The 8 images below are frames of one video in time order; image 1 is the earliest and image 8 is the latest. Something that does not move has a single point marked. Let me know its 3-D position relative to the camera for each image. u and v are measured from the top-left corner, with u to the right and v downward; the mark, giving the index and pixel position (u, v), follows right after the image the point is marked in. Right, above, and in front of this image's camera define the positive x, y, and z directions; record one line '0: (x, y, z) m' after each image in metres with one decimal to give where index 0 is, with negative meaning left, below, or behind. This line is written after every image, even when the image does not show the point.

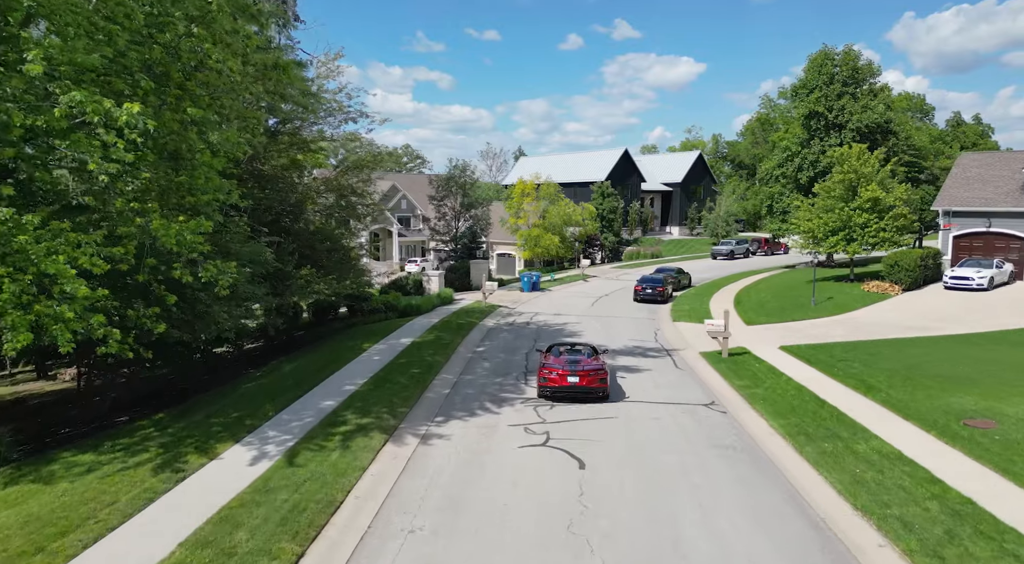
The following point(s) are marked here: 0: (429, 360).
0: (-2.3, -2.2, +18.2) m
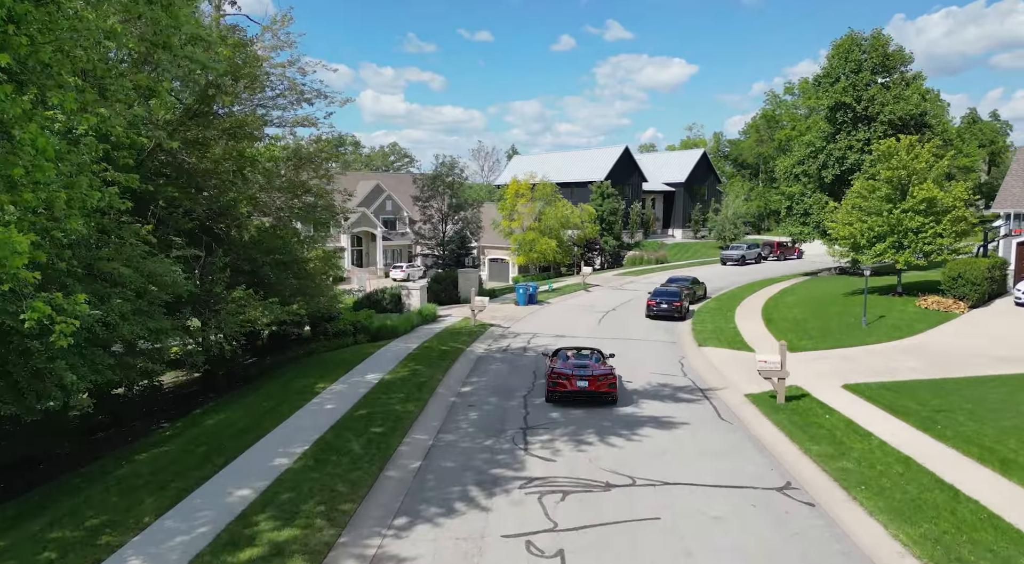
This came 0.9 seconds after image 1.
0: (-2.4, -2.7, +14.0) m
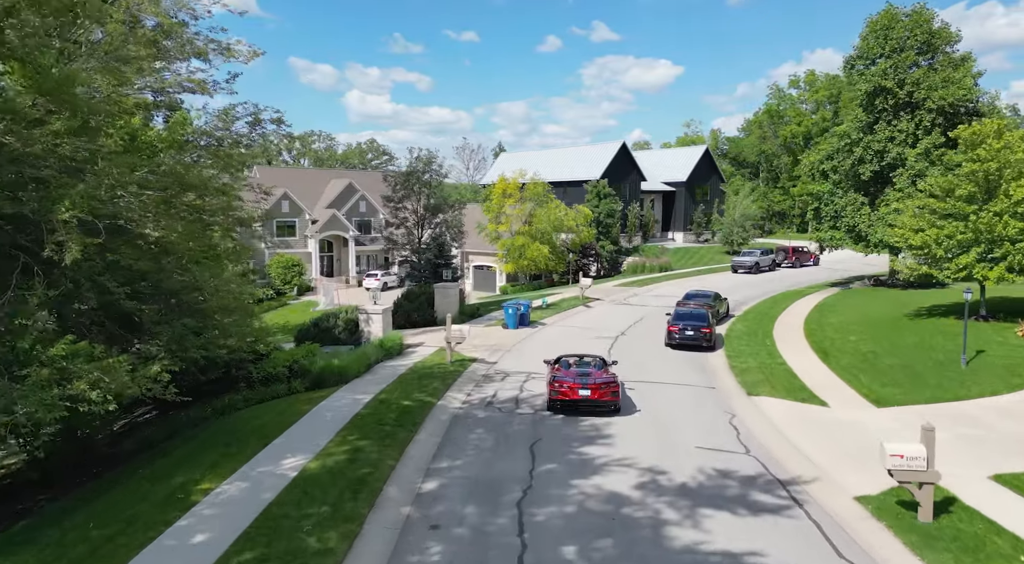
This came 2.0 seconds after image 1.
0: (-2.6, -3.4, +8.5) m
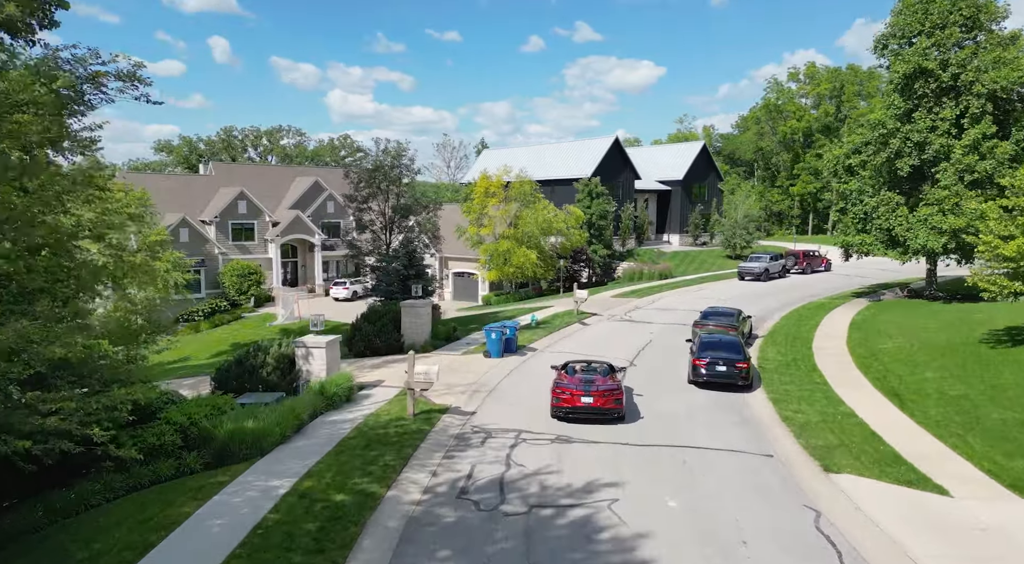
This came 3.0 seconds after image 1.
0: (-2.7, -3.9, +3.7) m
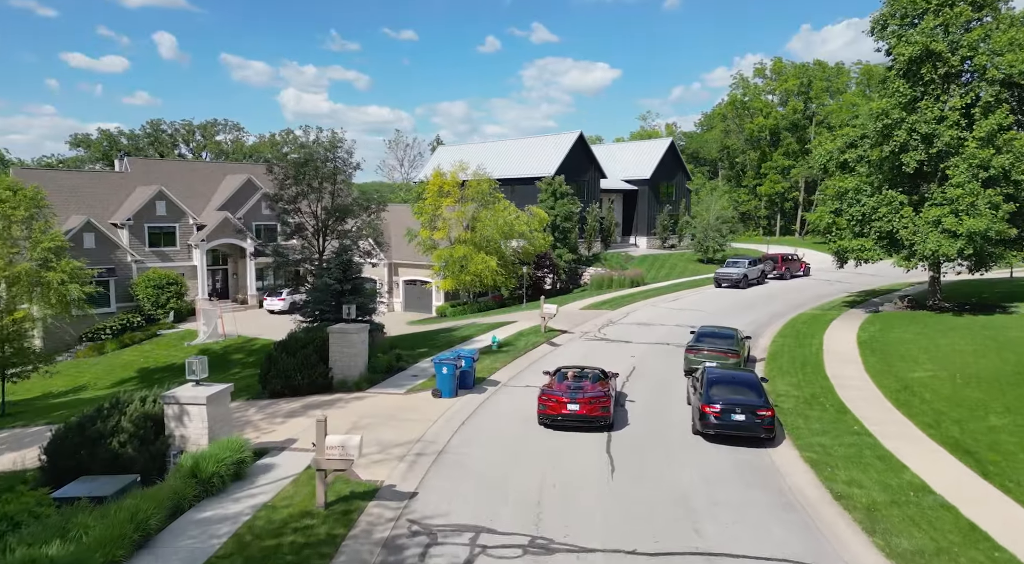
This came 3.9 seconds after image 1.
0: (-2.7, -4.4, -0.6) m
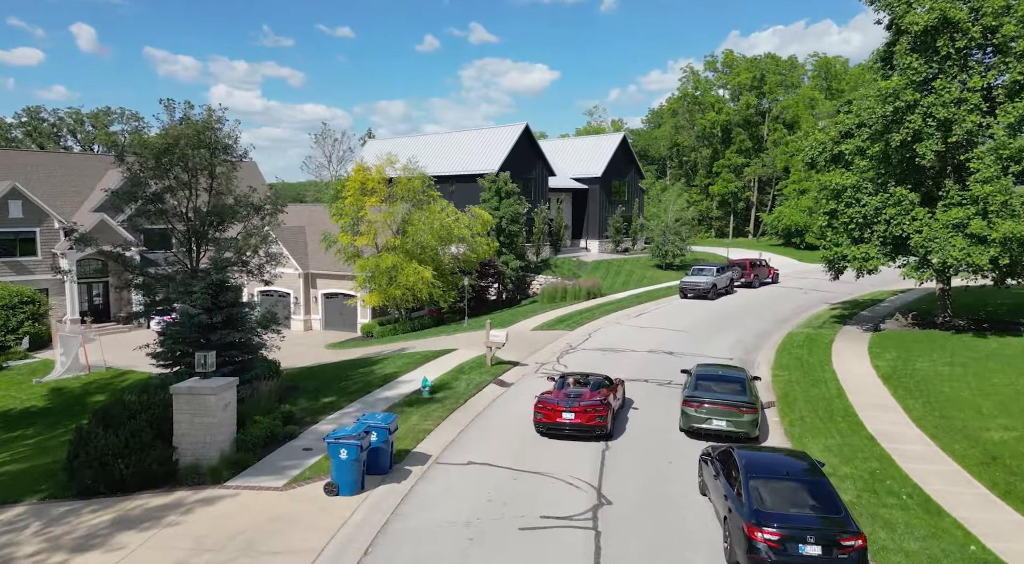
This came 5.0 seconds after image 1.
0: (-2.3, -5.1, -6.1) m
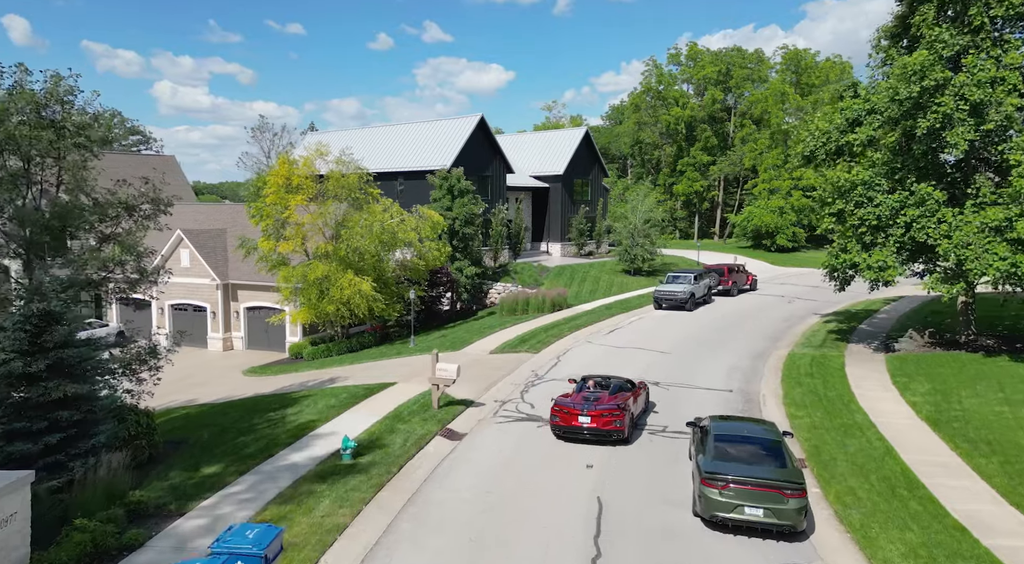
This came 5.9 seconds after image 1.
0: (-1.7, -5.6, -10.4) m
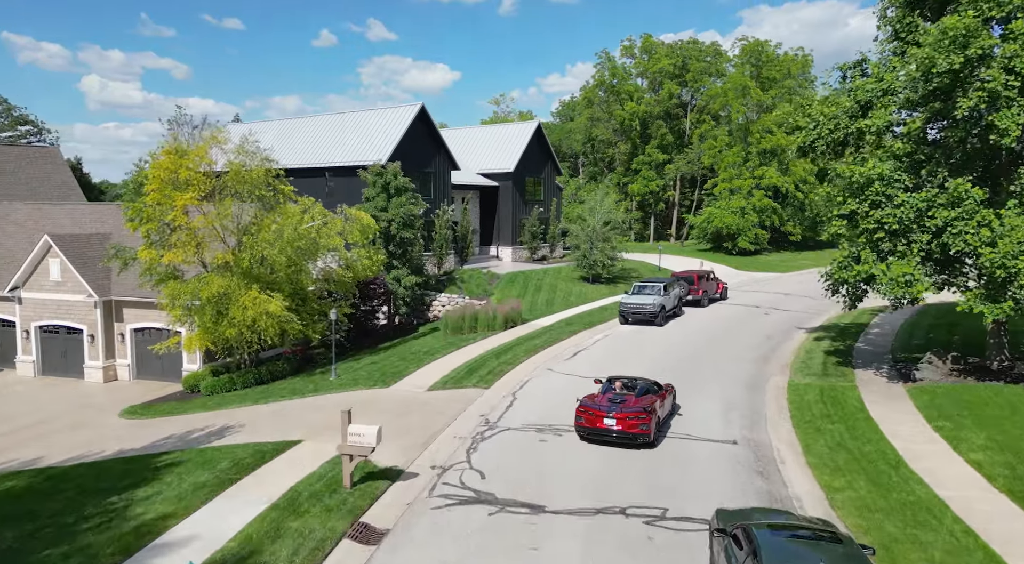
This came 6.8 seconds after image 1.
0: (-0.7, -6.1, -14.7) m
